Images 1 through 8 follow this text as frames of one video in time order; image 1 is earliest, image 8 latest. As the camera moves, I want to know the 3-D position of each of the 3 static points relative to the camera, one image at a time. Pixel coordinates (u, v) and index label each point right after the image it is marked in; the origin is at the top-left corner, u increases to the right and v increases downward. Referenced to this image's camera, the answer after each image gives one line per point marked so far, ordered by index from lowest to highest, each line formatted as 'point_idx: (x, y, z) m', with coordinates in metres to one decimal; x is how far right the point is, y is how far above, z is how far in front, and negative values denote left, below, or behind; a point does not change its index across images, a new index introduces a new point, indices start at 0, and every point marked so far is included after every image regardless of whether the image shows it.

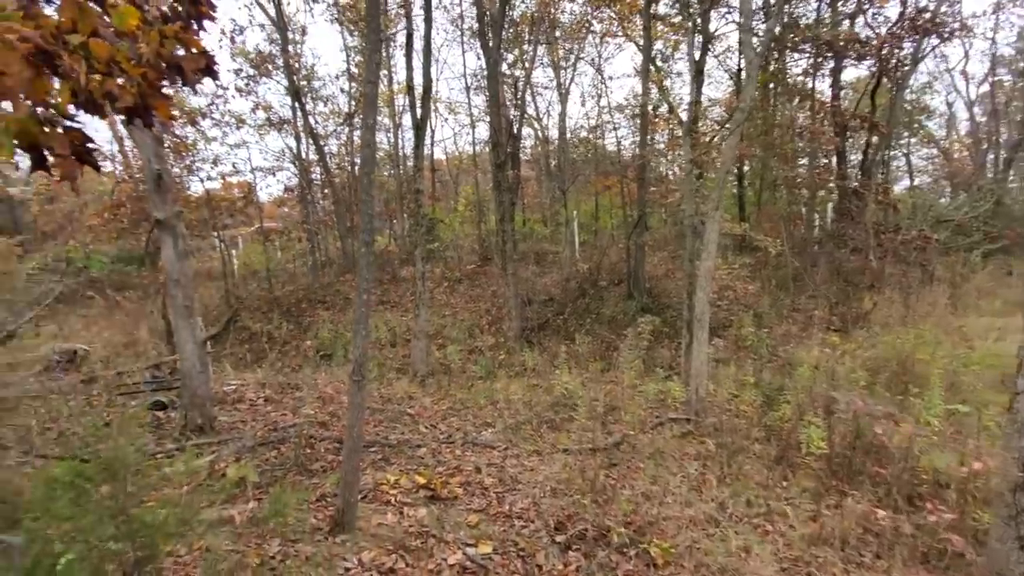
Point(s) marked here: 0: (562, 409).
0: (+0.7, -1.8, +7.3) m
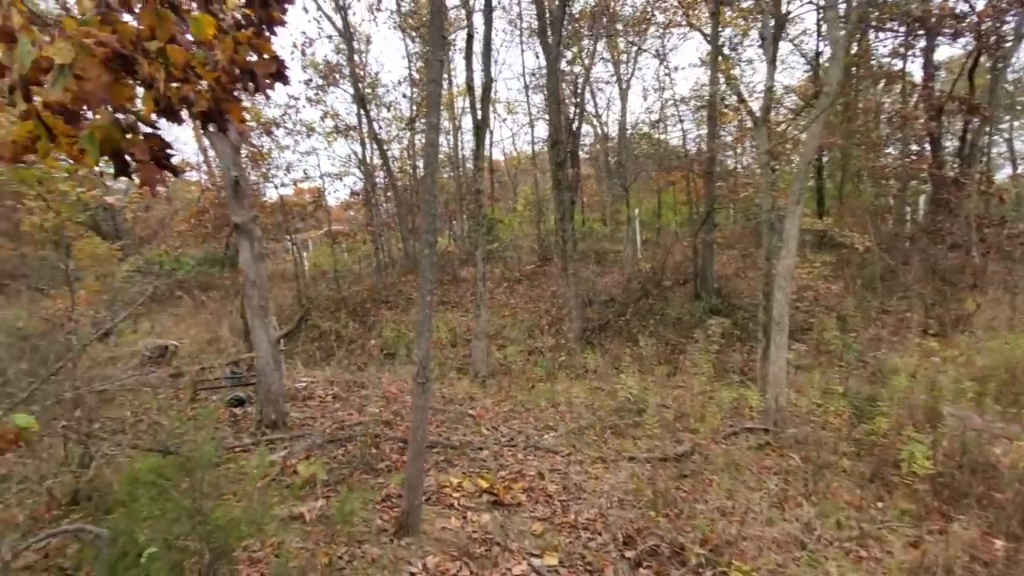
0: (+1.6, -1.8, +7.0) m
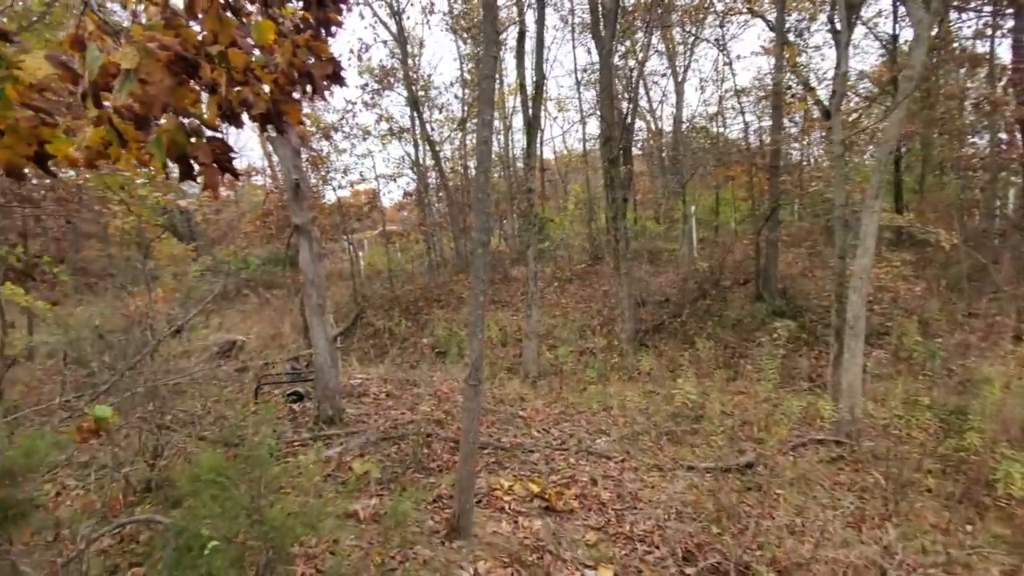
0: (+2.3, -1.8, +6.7) m
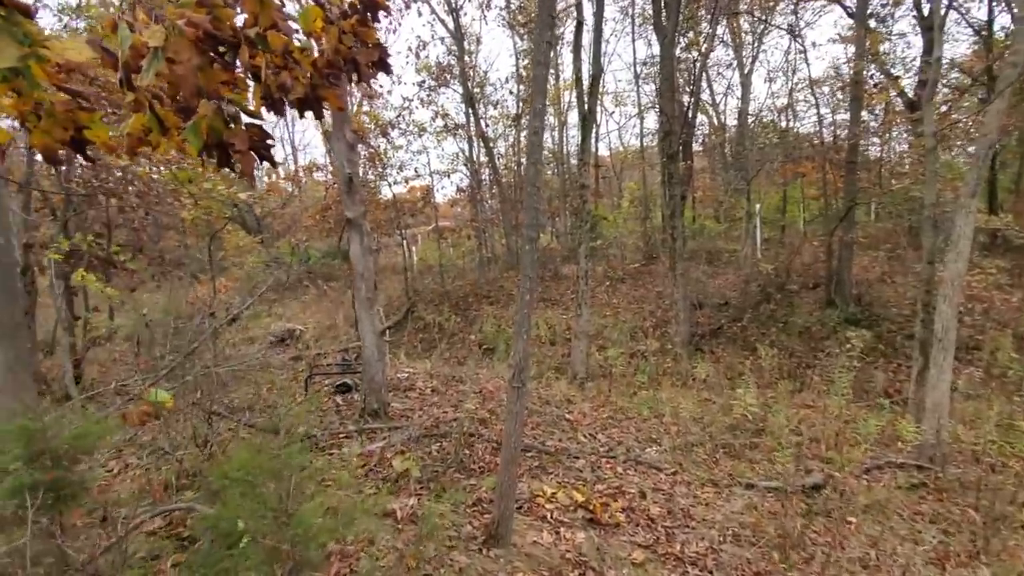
0: (+2.9, -1.9, +6.3) m
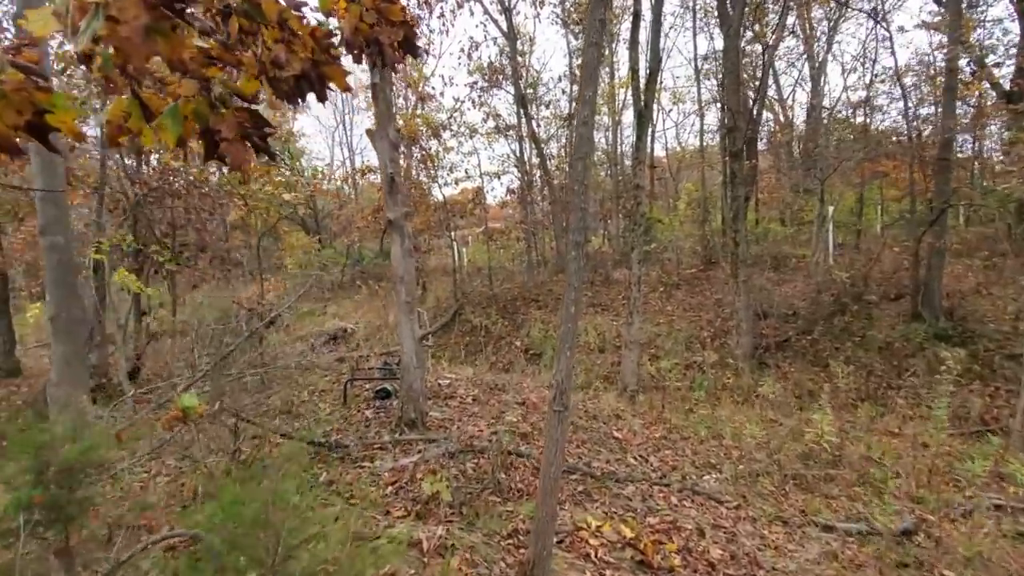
0: (+3.5, -2.0, +5.6) m
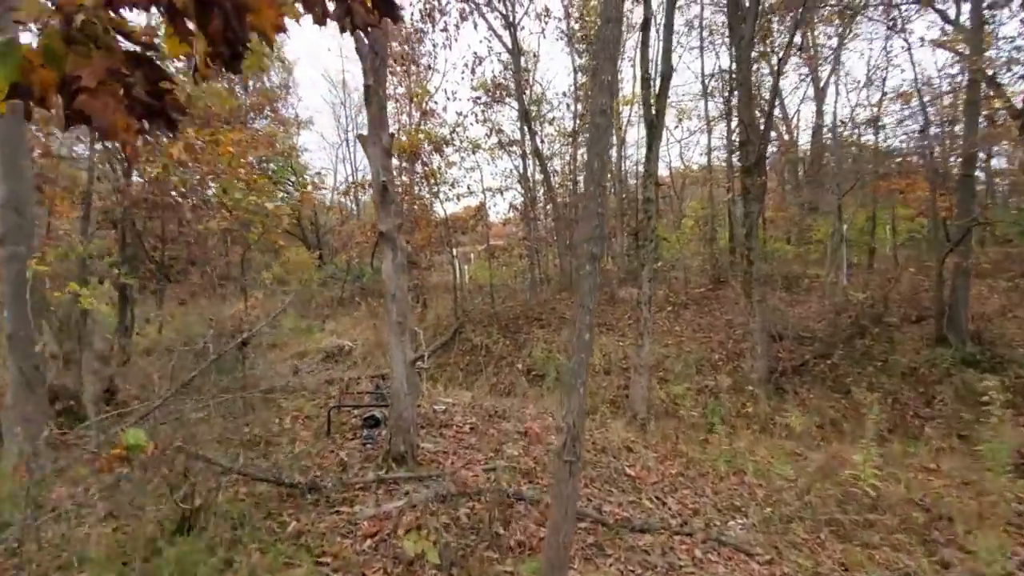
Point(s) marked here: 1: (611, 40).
0: (+3.5, -2.2, +5.0) m
1: (+0.7, +1.6, +3.4) m
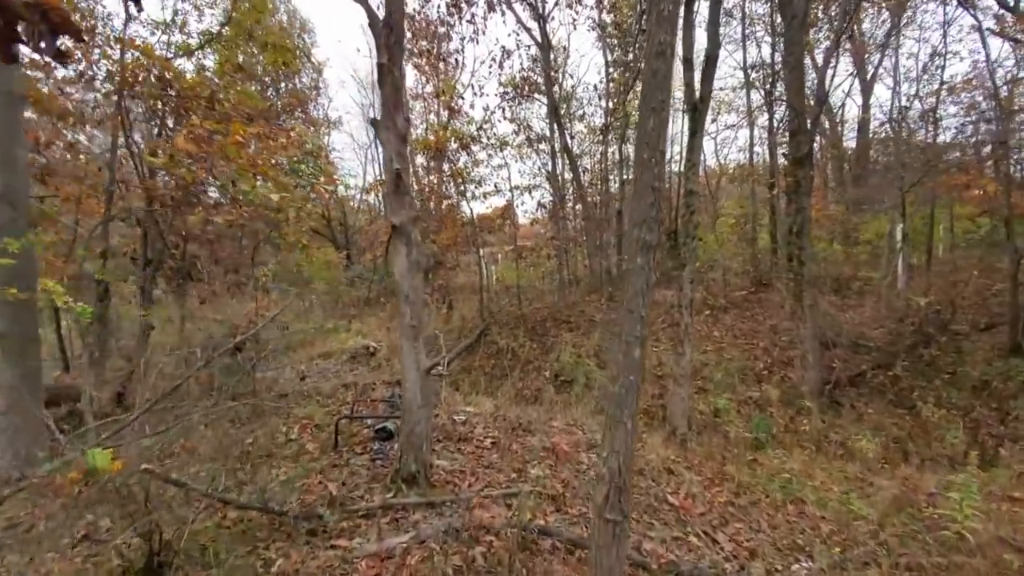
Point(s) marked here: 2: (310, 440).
0: (+3.7, -2.3, +4.3) m
1: (+0.8, +1.6, +2.8) m
2: (-2.2, -1.6, +5.3) m
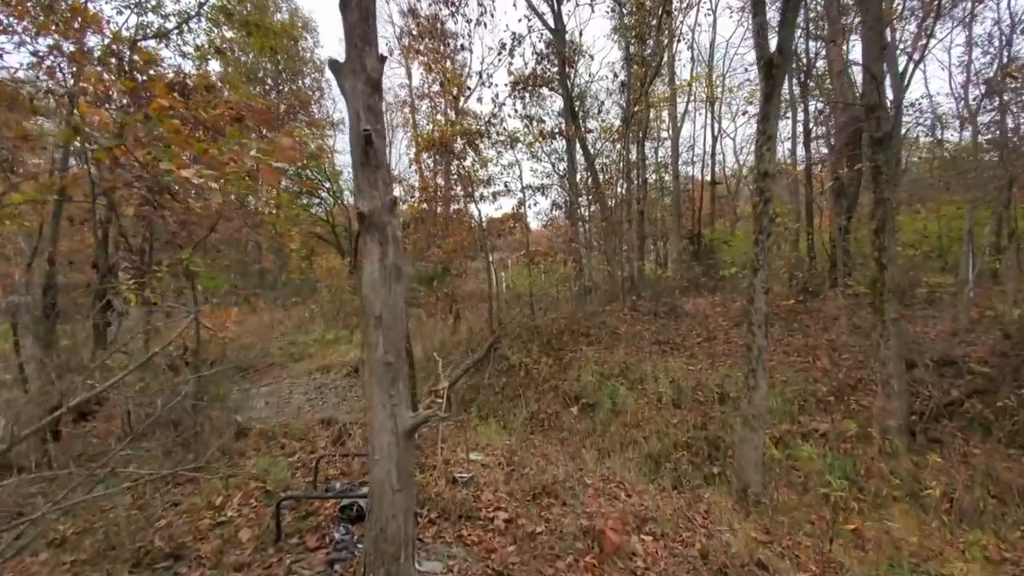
0: (+3.8, -2.3, +2.6) m
1: (+0.9, +1.5, +1.3) m
2: (-2.0, -1.8, +3.8) m
